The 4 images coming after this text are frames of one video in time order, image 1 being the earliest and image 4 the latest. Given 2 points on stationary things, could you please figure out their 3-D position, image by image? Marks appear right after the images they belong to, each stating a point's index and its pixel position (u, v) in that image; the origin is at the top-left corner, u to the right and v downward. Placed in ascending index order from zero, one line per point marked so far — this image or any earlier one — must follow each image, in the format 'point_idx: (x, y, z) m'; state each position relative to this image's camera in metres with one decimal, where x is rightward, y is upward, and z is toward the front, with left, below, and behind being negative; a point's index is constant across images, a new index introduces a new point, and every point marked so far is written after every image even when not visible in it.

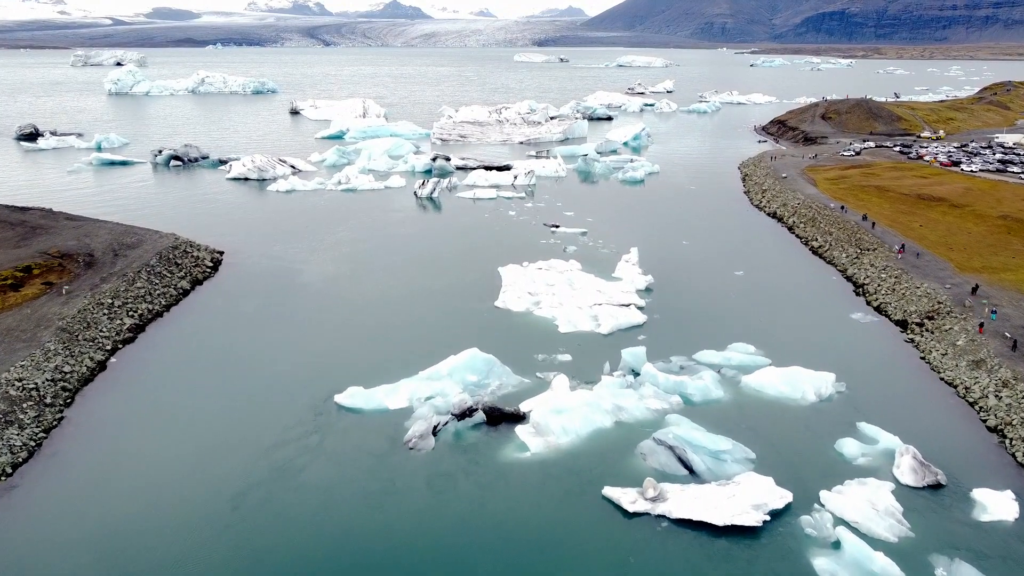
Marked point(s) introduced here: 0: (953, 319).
0: (+13.5, -0.9, +19.9) m
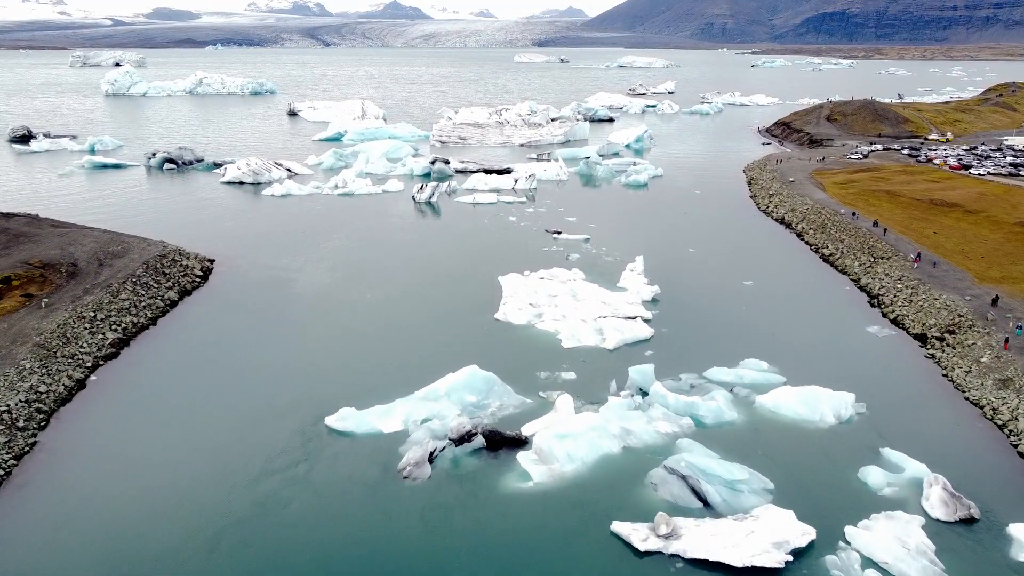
0: (+13.6, -1.3, +19.0) m
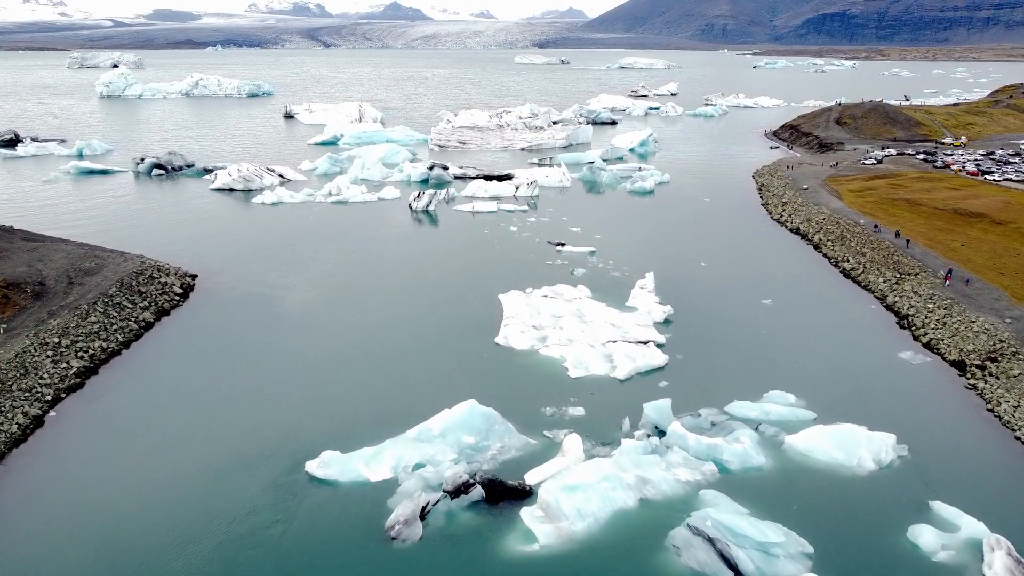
0: (+13.6, -2.0, +17.3) m
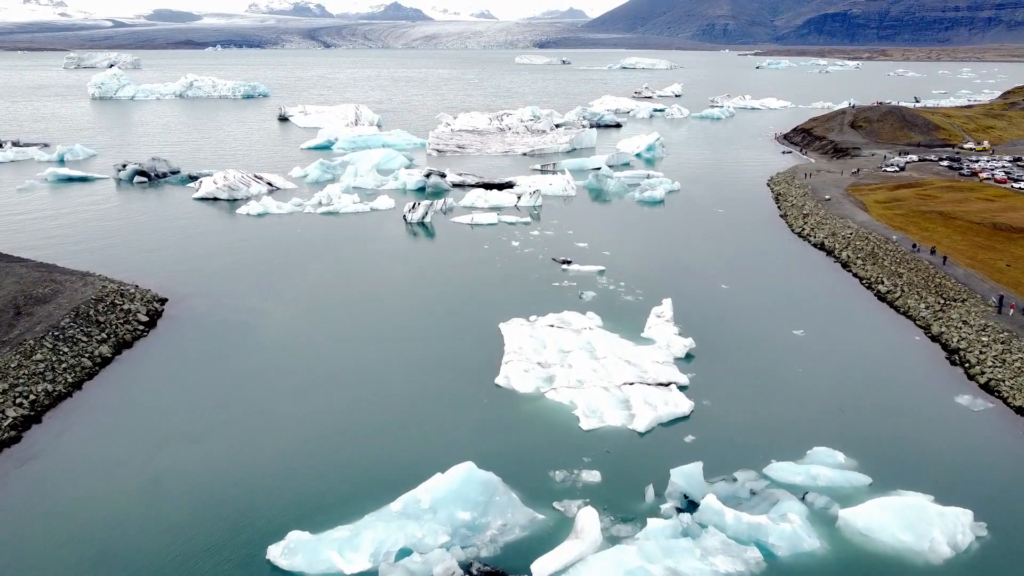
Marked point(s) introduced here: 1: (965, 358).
0: (+13.7, -2.9, +14.9) m
1: (+13.2, -2.0, +18.9) m
